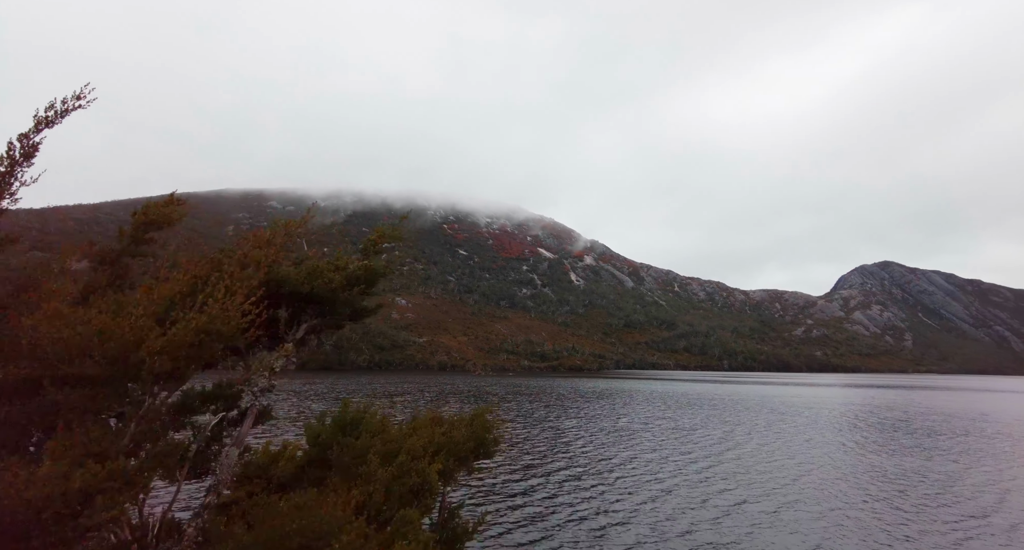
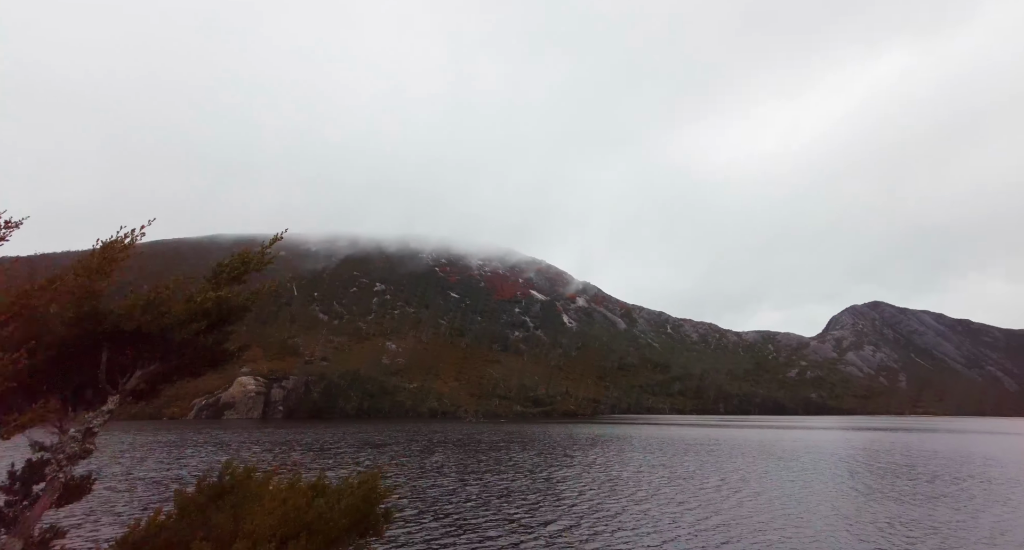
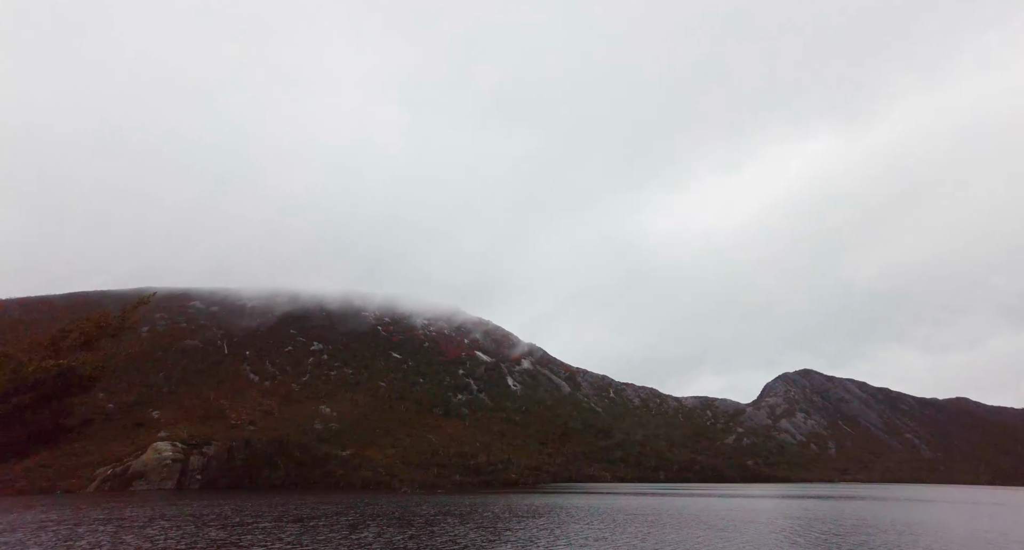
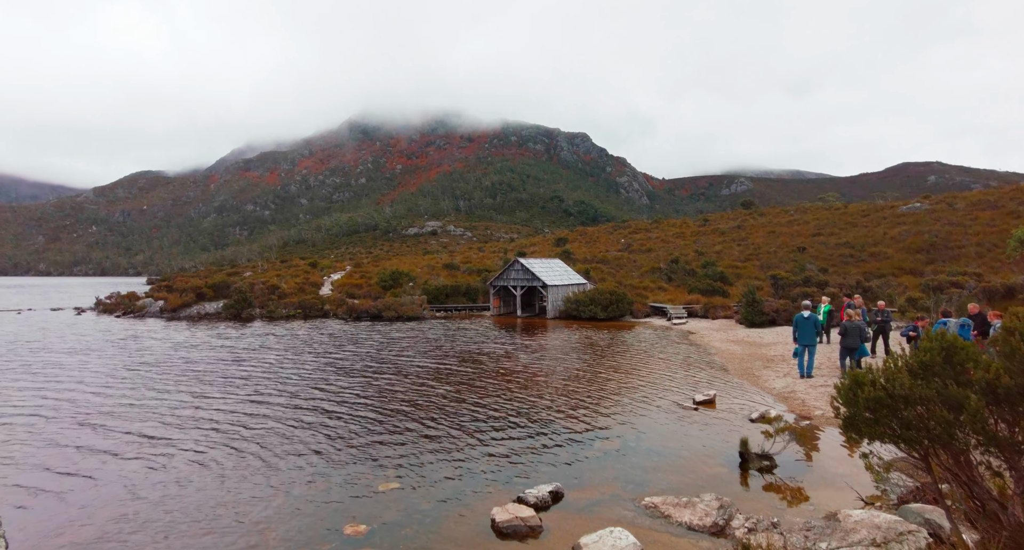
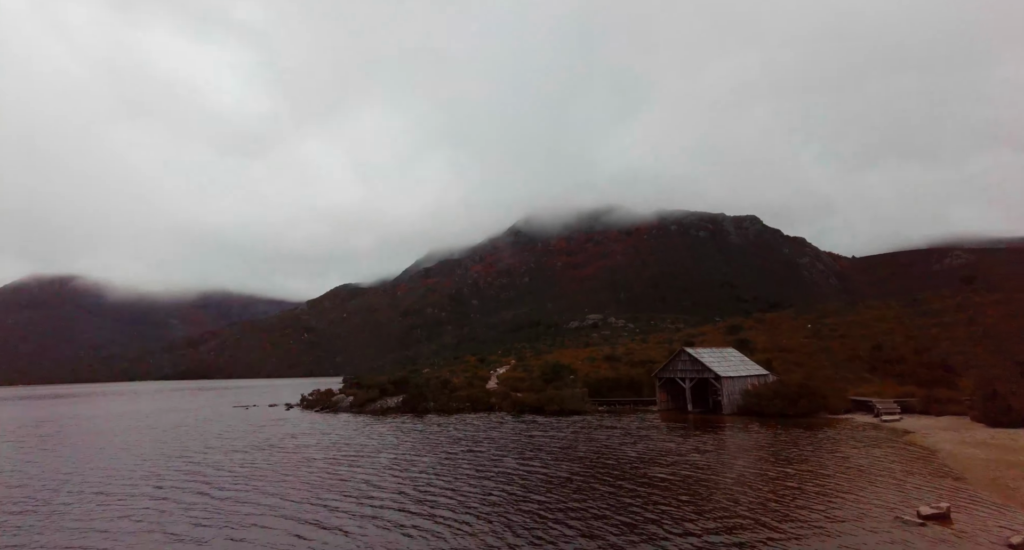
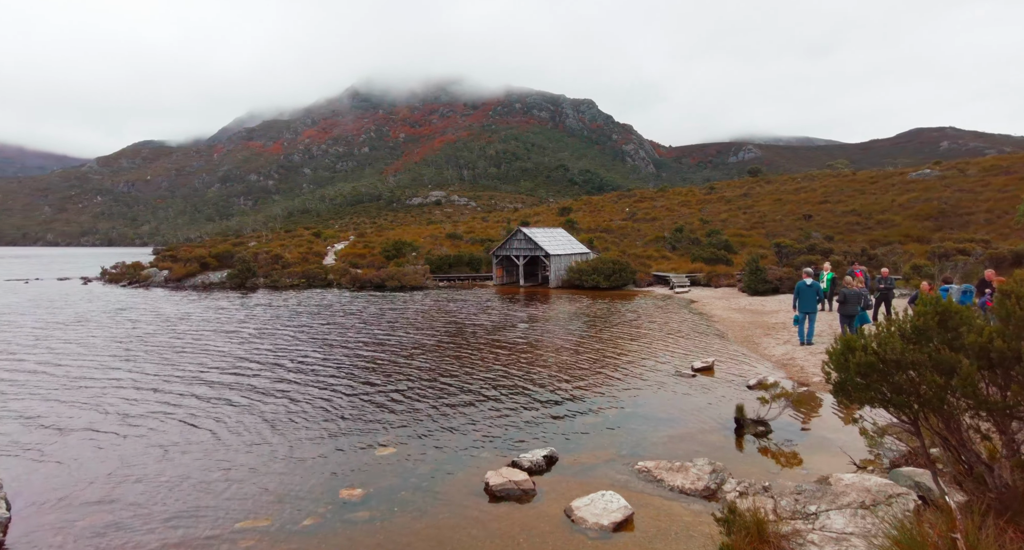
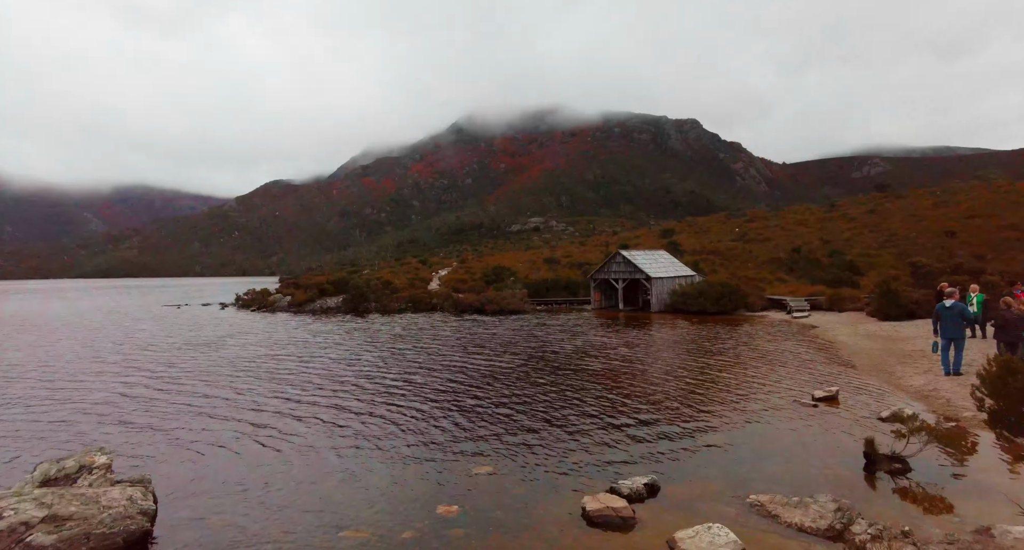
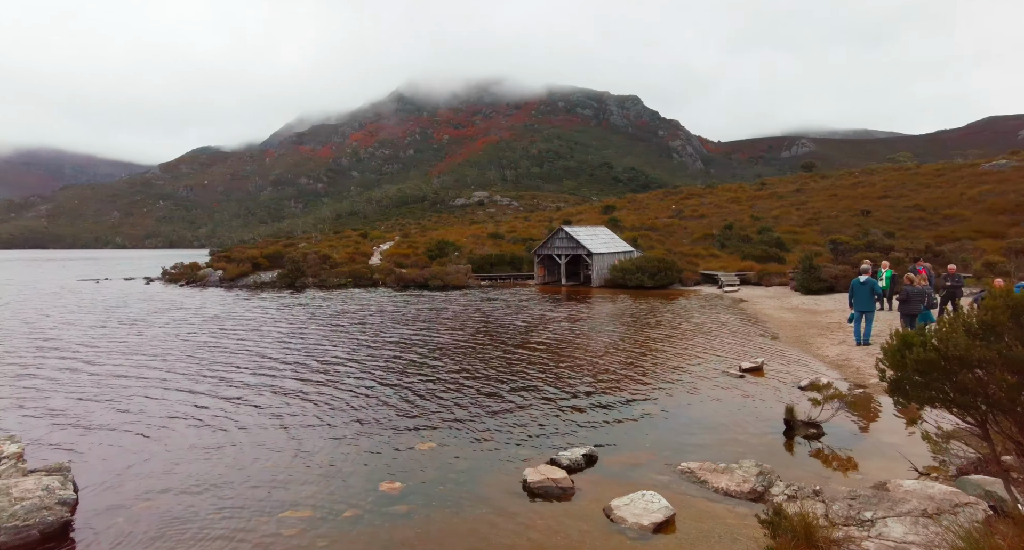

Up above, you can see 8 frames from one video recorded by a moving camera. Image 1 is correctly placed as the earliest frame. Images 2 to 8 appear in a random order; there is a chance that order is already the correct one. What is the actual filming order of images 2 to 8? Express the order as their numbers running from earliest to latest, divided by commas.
2, 3, 5, 7, 8, 6, 4
